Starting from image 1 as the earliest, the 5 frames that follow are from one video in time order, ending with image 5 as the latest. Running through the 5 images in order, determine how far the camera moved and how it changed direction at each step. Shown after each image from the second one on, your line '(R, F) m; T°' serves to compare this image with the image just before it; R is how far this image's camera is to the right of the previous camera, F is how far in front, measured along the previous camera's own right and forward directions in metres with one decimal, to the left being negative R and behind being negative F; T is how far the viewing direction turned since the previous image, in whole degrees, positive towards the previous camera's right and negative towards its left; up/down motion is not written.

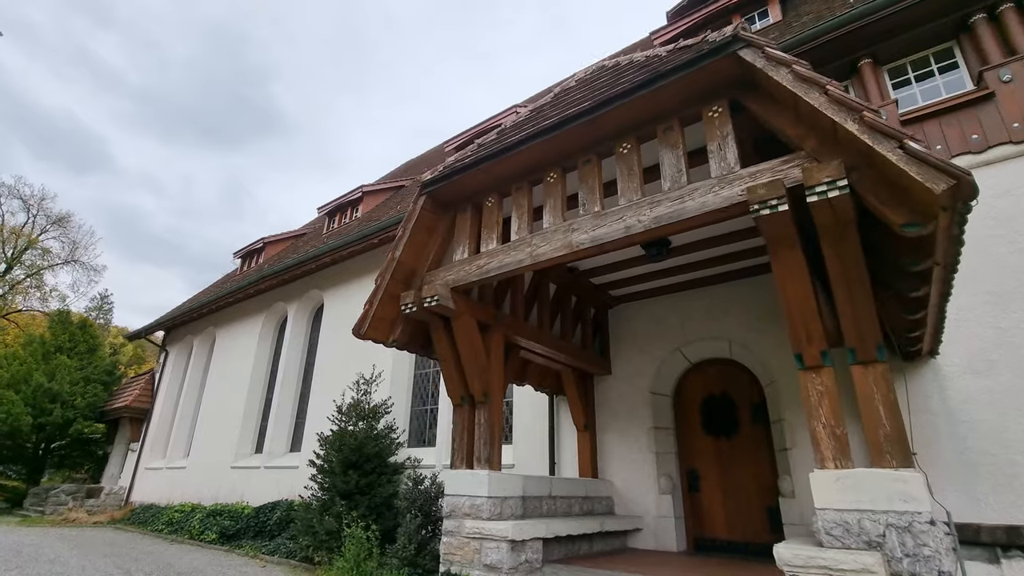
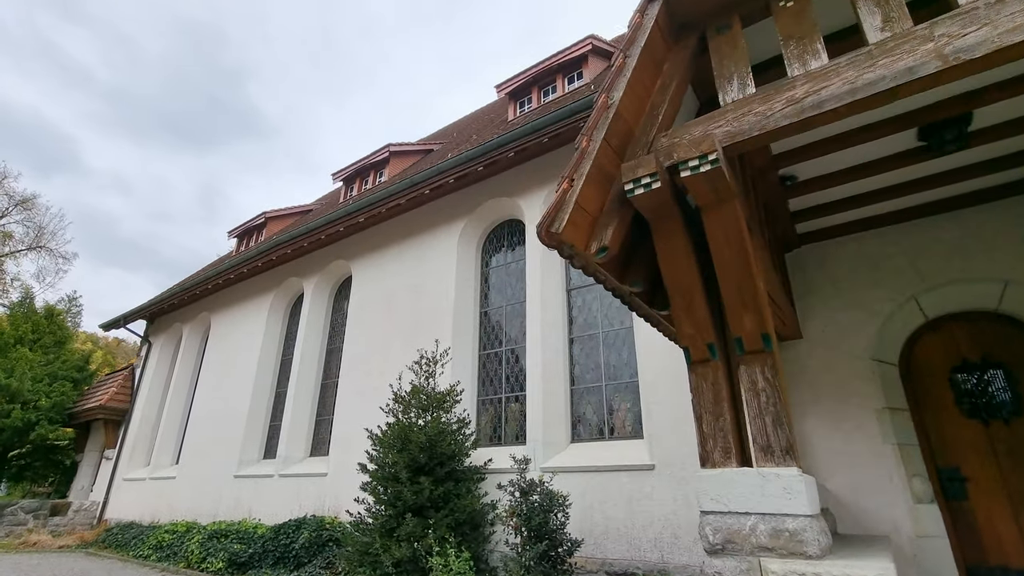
(-1.5, +1.7) m; +2°
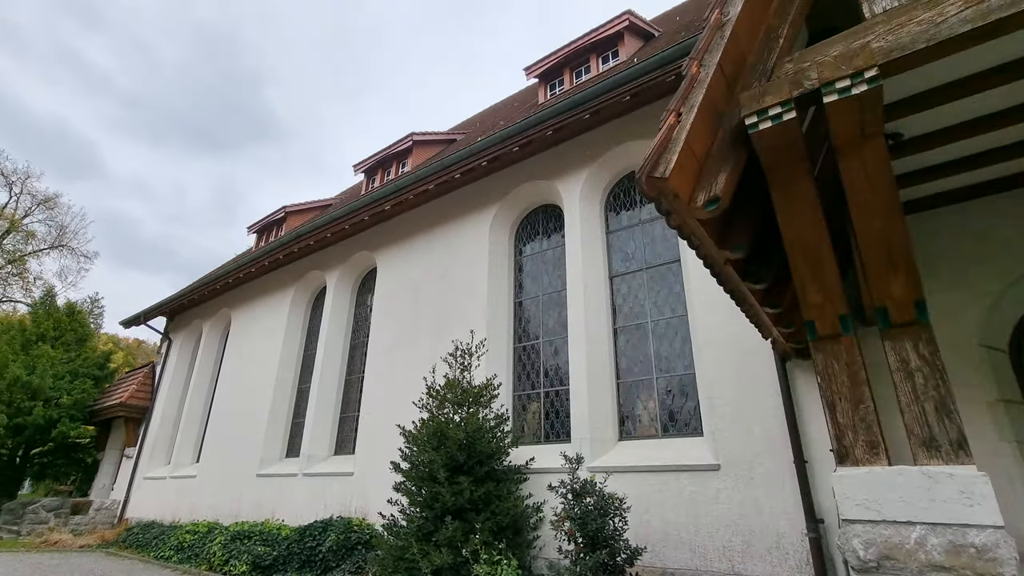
(-0.3, +0.4) m; -1°
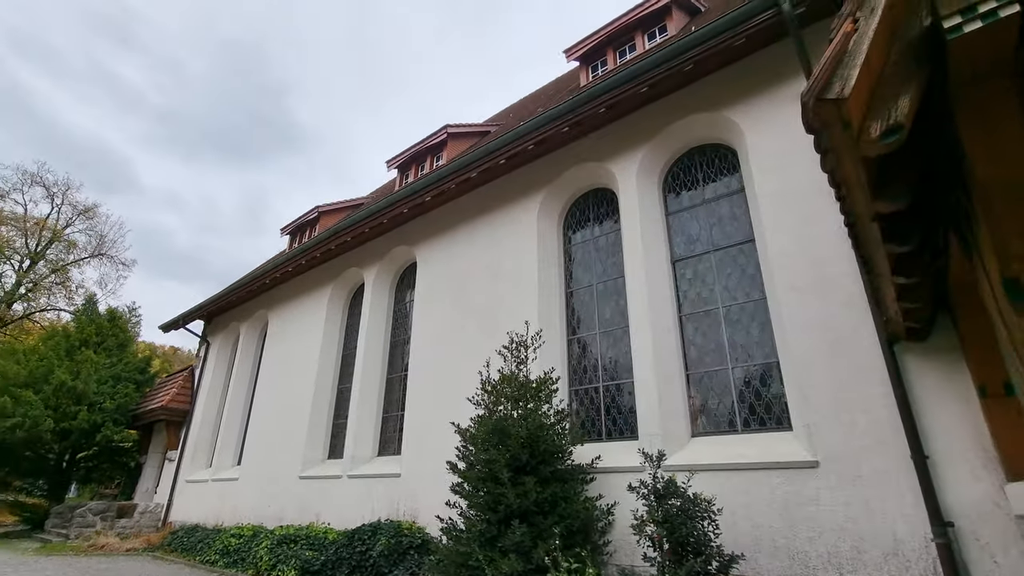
(-0.4, +0.3) m; -3°
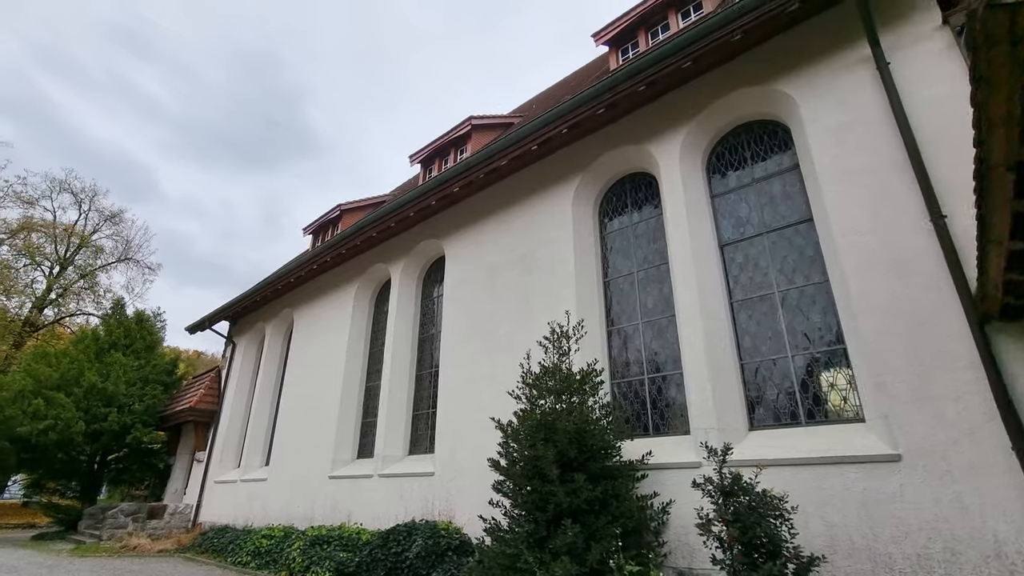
(-0.3, +0.2) m; -2°
